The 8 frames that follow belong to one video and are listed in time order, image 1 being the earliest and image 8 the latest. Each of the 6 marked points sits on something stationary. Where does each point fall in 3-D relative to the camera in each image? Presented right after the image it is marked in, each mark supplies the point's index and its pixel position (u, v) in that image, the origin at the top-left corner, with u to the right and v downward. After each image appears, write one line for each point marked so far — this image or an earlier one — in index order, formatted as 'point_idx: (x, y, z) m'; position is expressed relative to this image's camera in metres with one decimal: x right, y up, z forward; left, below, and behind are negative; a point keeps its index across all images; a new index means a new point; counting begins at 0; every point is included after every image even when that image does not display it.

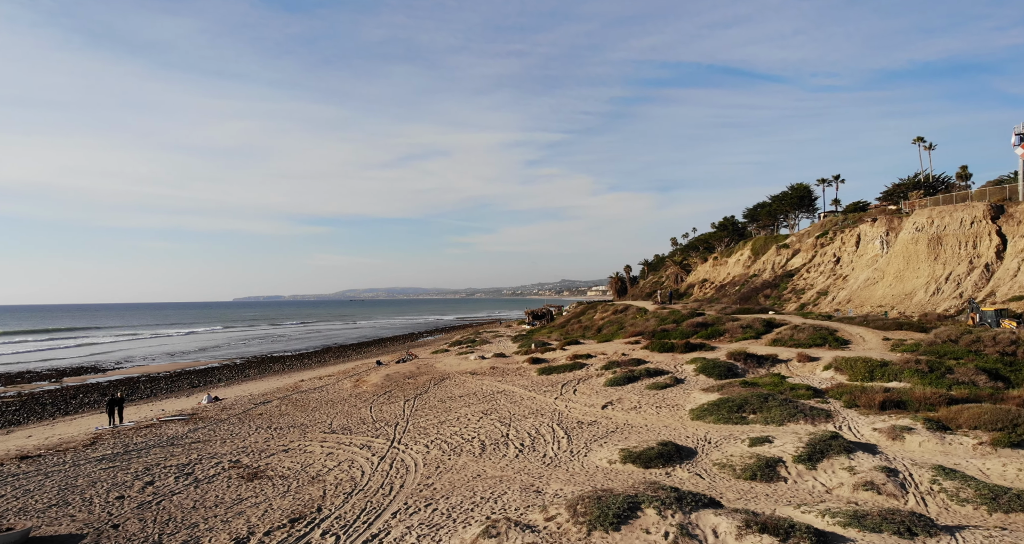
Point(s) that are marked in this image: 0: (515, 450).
0: (+0.1, -5.2, +18.4) m
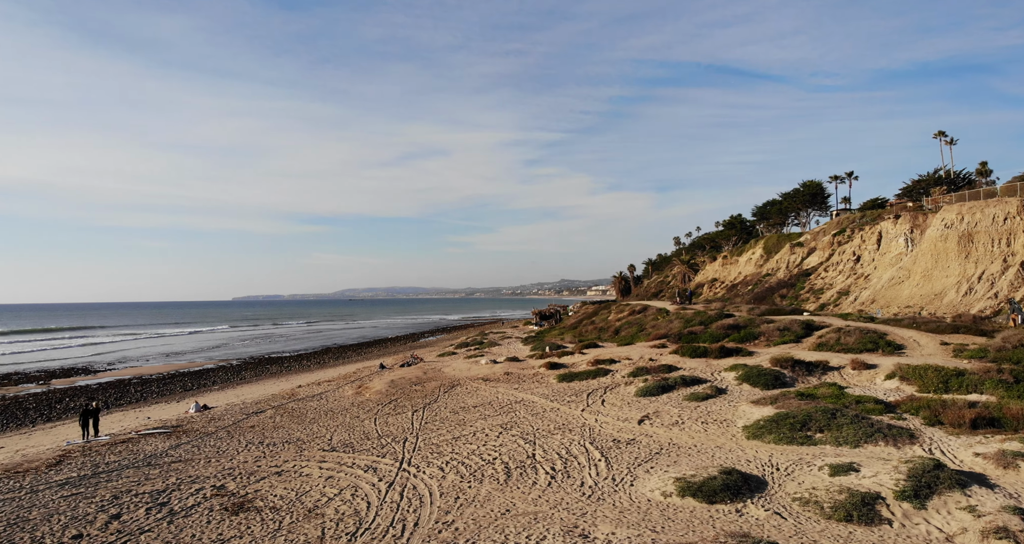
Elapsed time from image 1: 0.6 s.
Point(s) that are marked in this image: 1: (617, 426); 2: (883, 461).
0: (+0.9, -5.1, +15.7) m
1: (+3.3, -4.8, +19.9) m
2: (+8.5, -4.3, +14.5) m
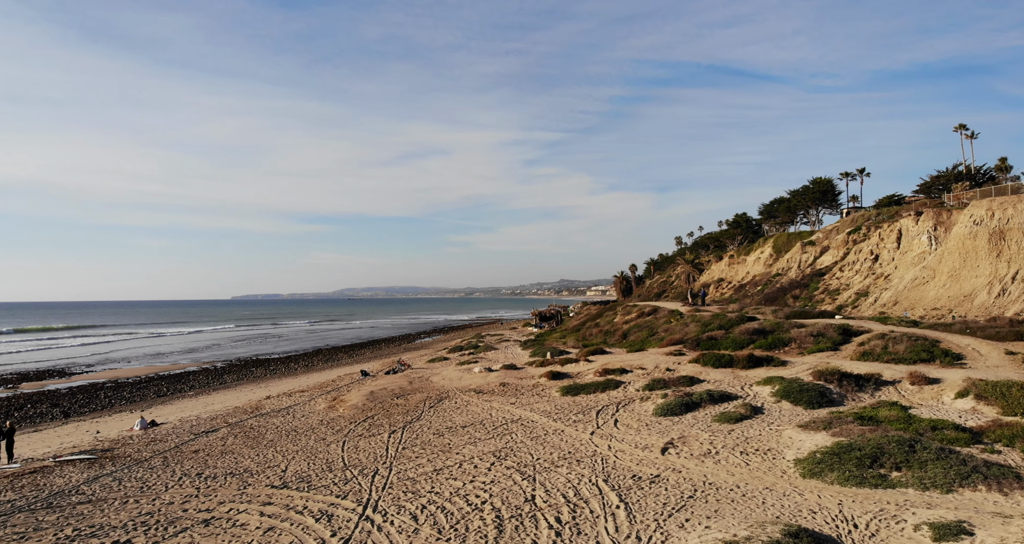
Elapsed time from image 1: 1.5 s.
0: (+0.7, -4.9, +12.0) m
1: (+3.2, -4.7, +16.2) m
2: (+8.3, -4.2, +10.9) m
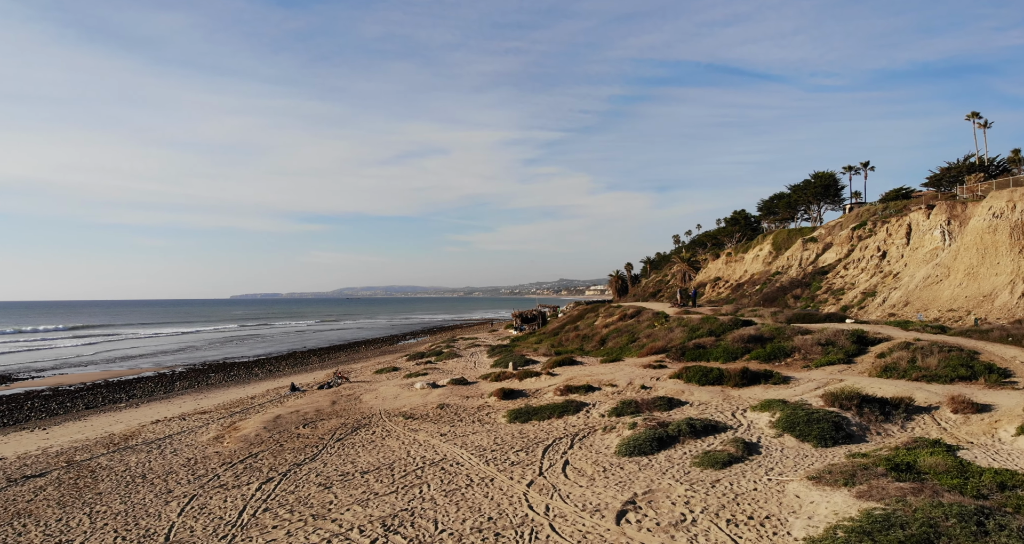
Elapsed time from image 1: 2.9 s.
0: (-1.2, -4.8, +7.2) m
1: (+1.2, -4.6, +11.4) m
2: (+6.4, -4.0, +6.1) m
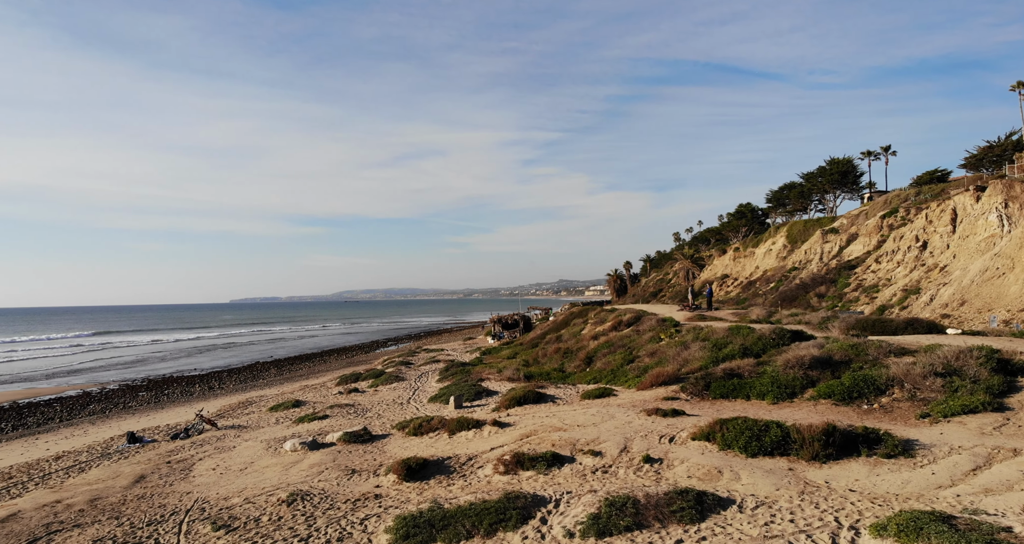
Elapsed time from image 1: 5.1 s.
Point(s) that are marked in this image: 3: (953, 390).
0: (-2.9, -4.5, -1.6) m
1: (-0.5, -4.3, +2.6) m
2: (+4.7, -3.7, -2.7) m
3: (+9.1, -2.4, +13.1) m
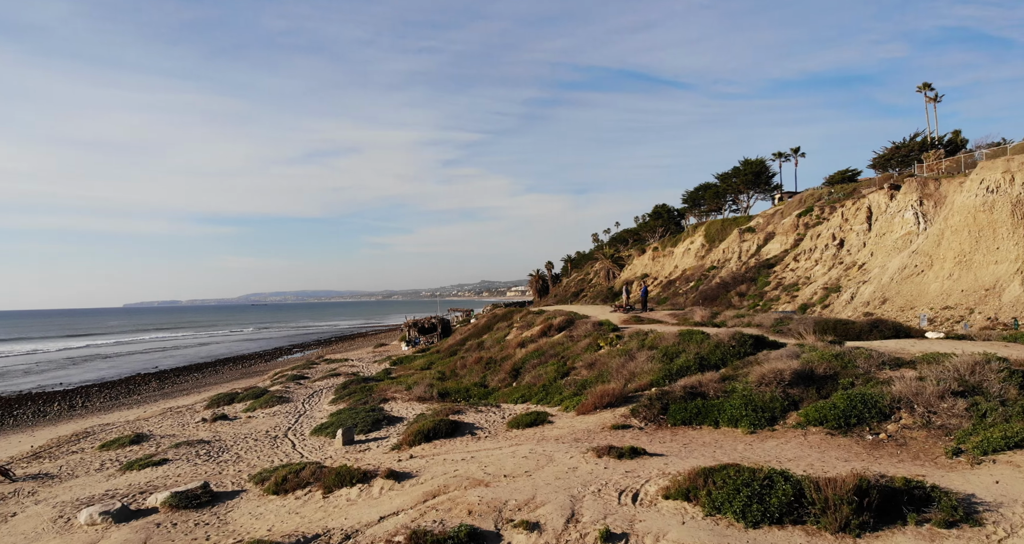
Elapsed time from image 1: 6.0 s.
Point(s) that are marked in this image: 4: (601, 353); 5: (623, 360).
0: (-2.5, -4.4, -5.8) m
1: (-0.6, -4.2, -1.4) m
2: (+5.2, -3.6, -6.0) m
3: (+7.5, -2.3, +10.3) m
4: (+2.6, -2.3, +18.3) m
5: (+3.0, -2.3, +16.8) m
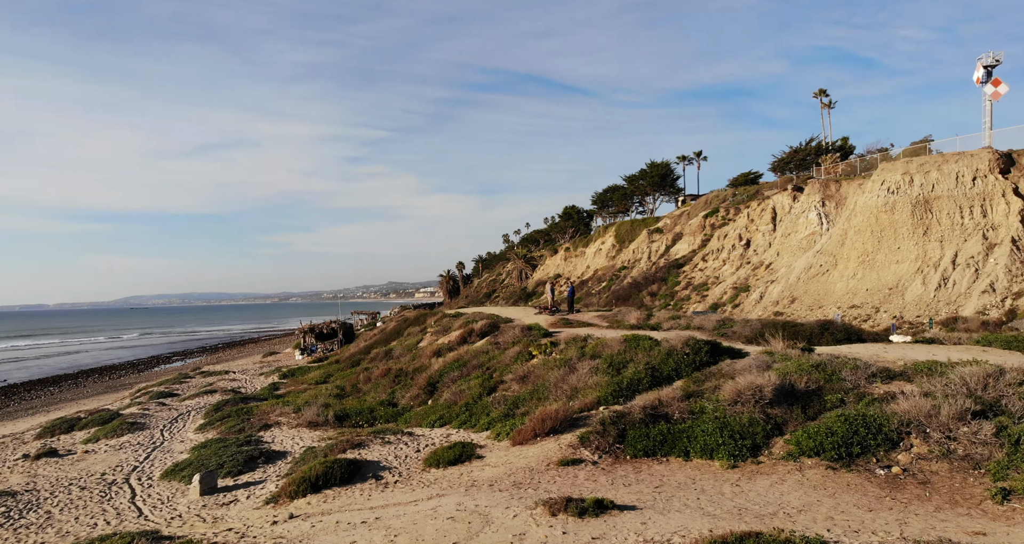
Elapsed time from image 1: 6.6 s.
0: (-1.0, -4.3, -9.0) m
1: (+0.2, -4.1, -4.3) m
2: (+6.6, -3.5, -8.0) m
3: (+6.6, -2.2, +8.4) m
4: (+0.5, -2.2, +15.6) m
5: (+1.1, -2.2, +14.2) m
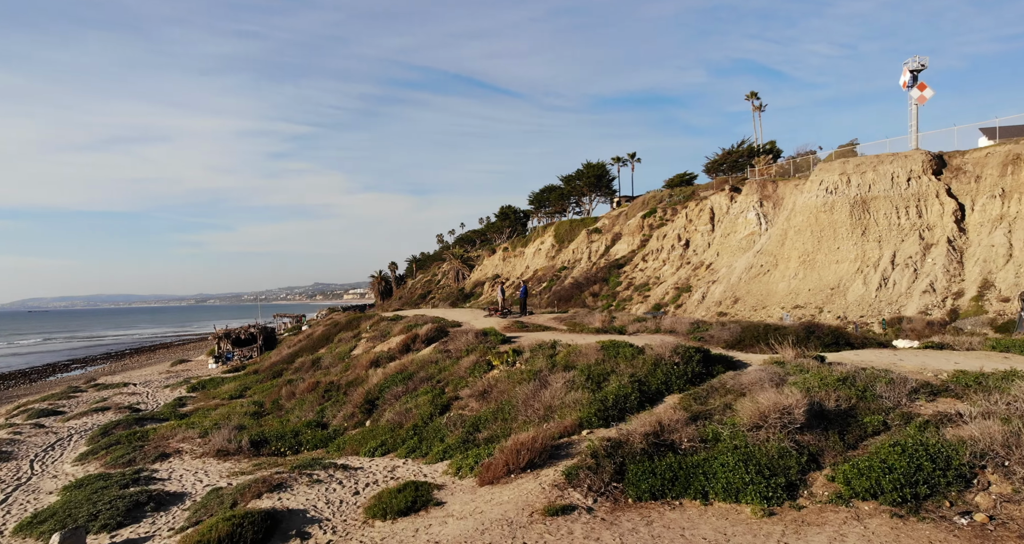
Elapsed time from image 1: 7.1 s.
0: (+0.8, -4.2, -11.3) m
1: (+1.4, -4.0, -6.5) m
2: (+8.3, -3.4, -9.5) m
3: (+6.4, -2.1, +6.8) m
4: (-0.5, -2.2, +13.3) m
5: (+0.3, -2.2, +11.9) m
